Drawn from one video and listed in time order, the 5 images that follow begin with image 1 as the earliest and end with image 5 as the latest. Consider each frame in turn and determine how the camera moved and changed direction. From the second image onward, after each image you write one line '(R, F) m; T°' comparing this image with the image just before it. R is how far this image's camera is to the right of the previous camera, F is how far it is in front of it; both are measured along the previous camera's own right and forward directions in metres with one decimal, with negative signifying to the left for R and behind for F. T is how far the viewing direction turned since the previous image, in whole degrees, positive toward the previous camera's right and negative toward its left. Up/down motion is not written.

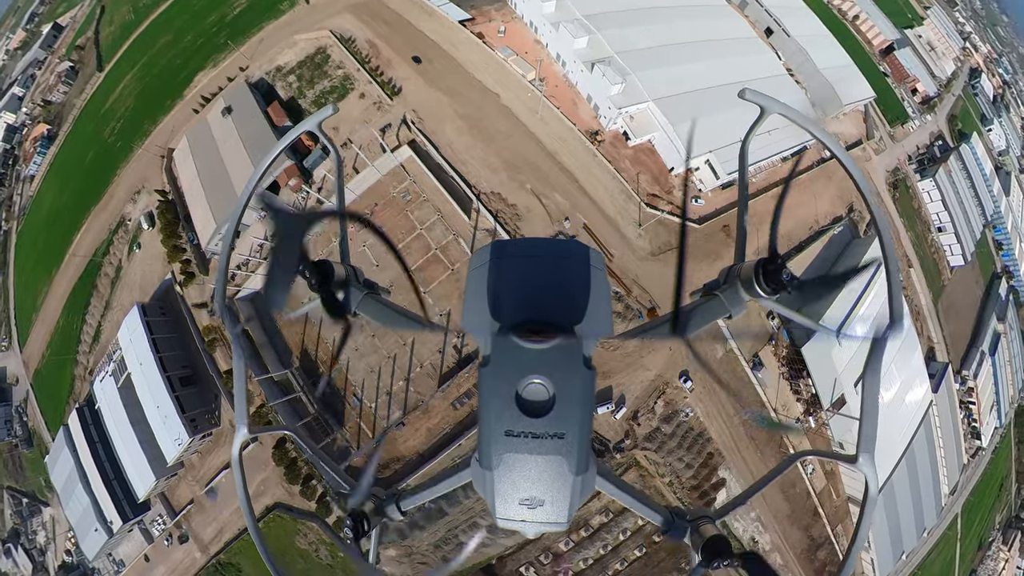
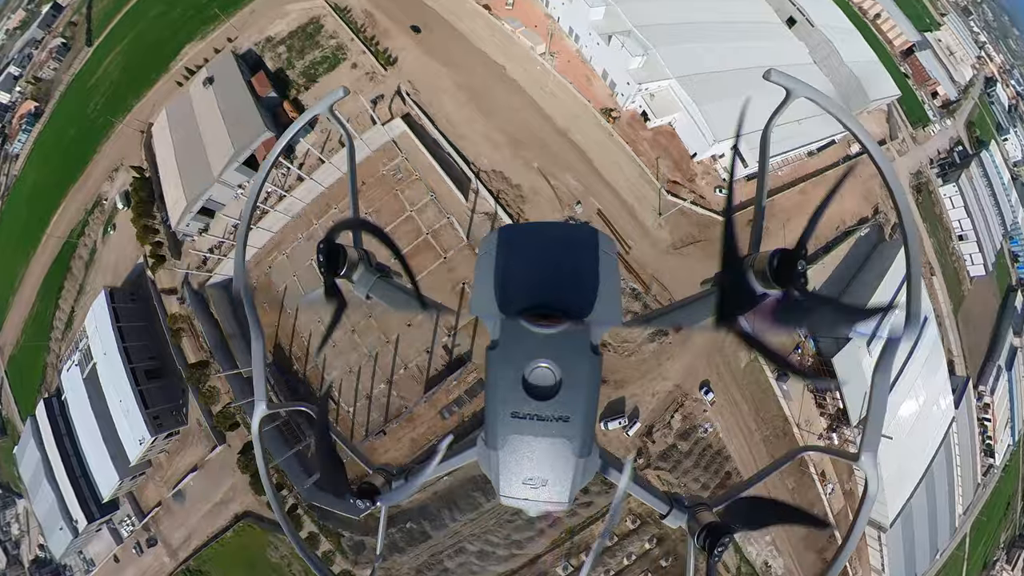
(0.0, +1.9) m; 0°
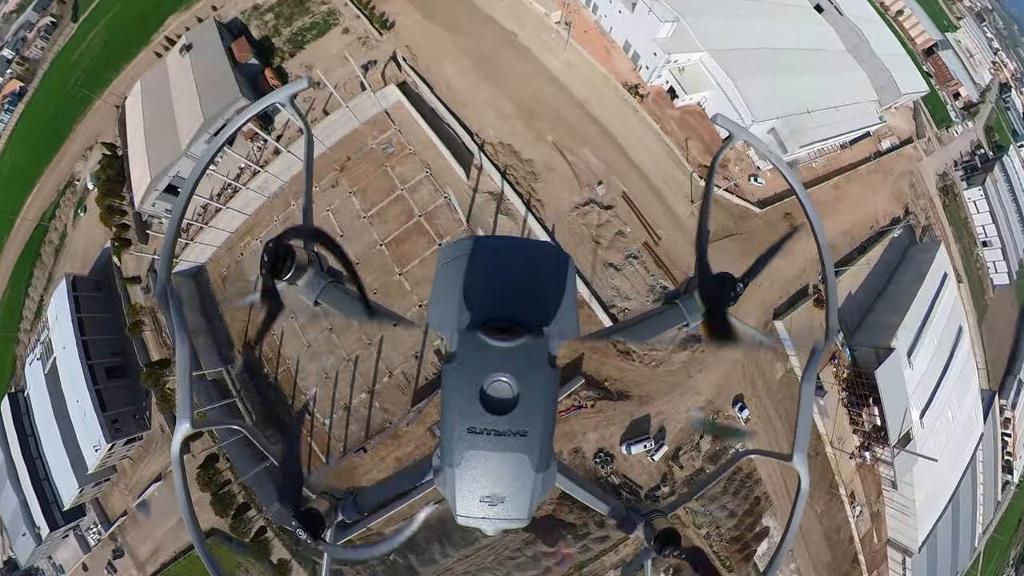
(-0.1, +2.0) m; 0°
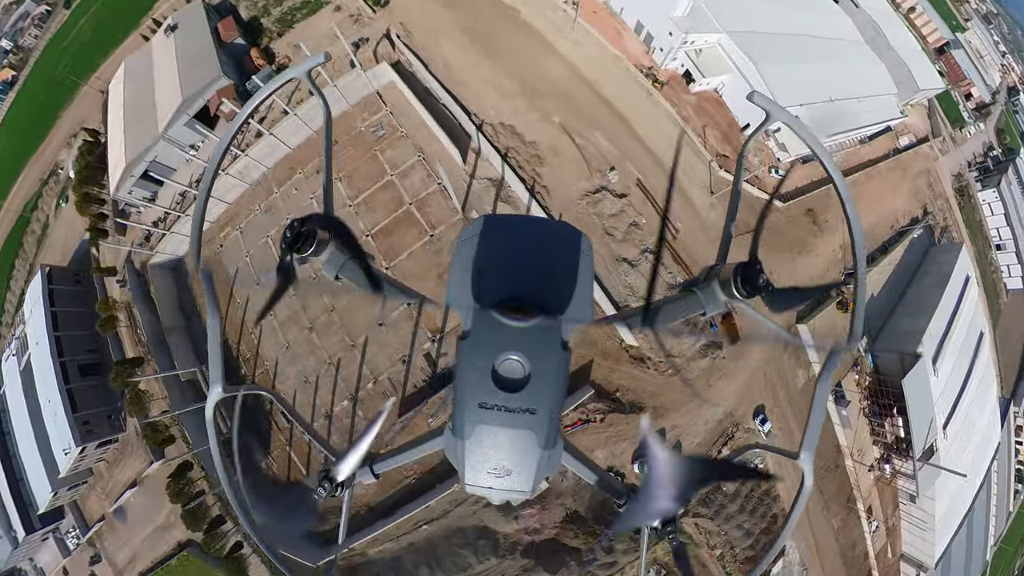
(0.0, +1.1) m; 0°
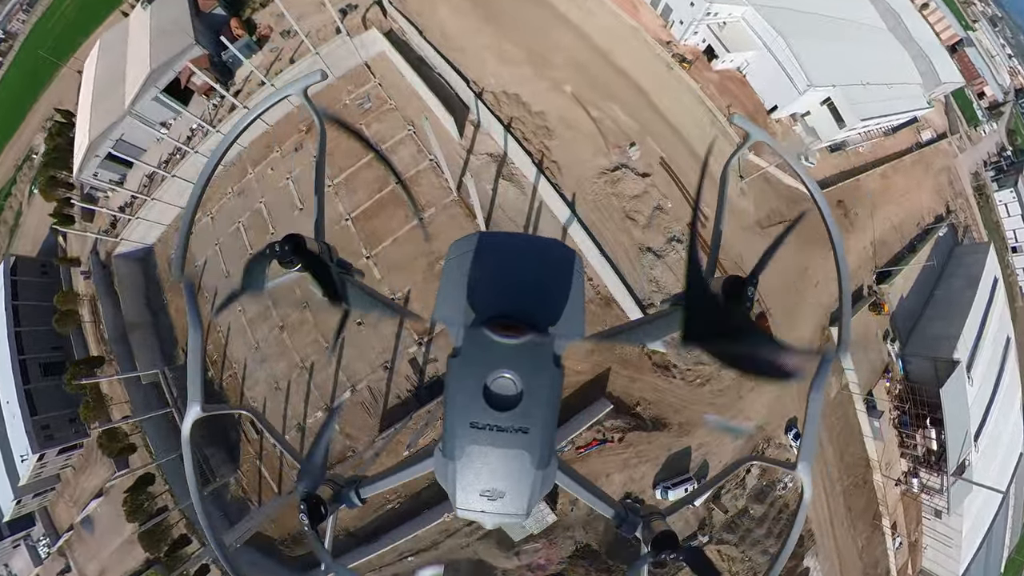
(0.0, +1.3) m; 0°
